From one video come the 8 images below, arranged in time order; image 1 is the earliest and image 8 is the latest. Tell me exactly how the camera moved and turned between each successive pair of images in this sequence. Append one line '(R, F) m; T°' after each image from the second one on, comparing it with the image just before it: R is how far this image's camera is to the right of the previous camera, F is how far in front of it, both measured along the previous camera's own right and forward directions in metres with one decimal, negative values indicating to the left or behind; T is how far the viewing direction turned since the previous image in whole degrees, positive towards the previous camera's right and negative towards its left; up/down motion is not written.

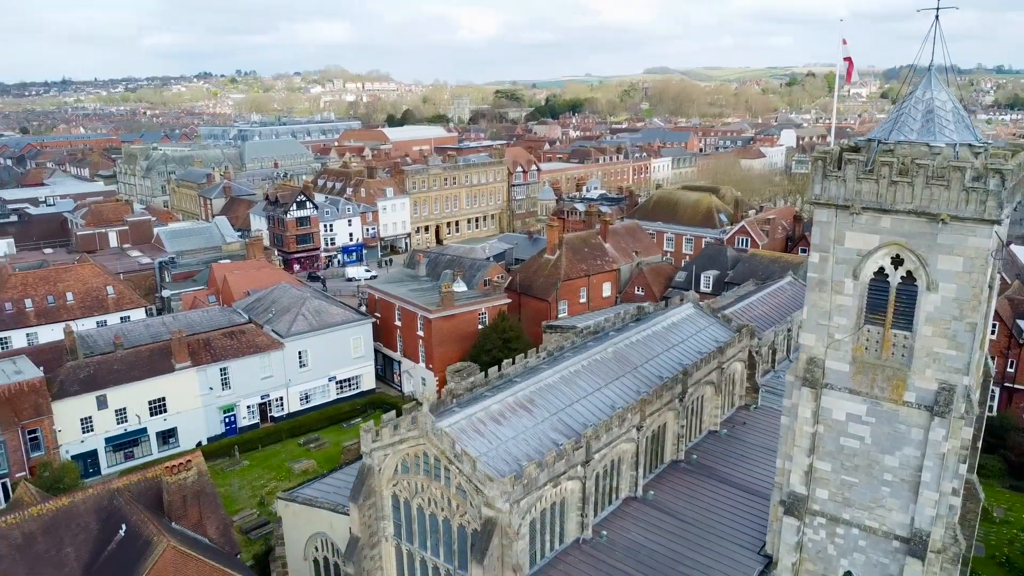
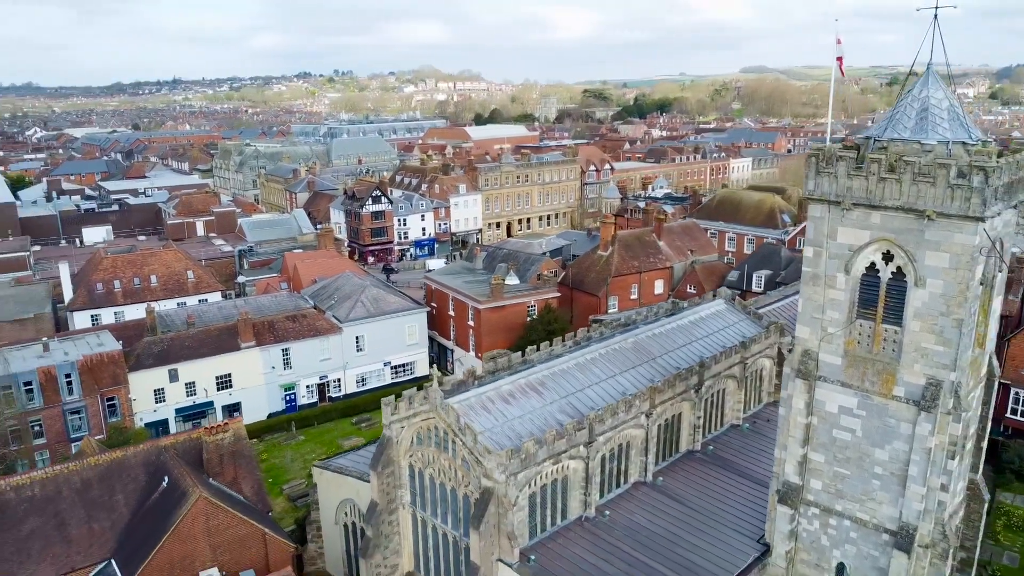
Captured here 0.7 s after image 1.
(+2.3, -1.2) m; -6°
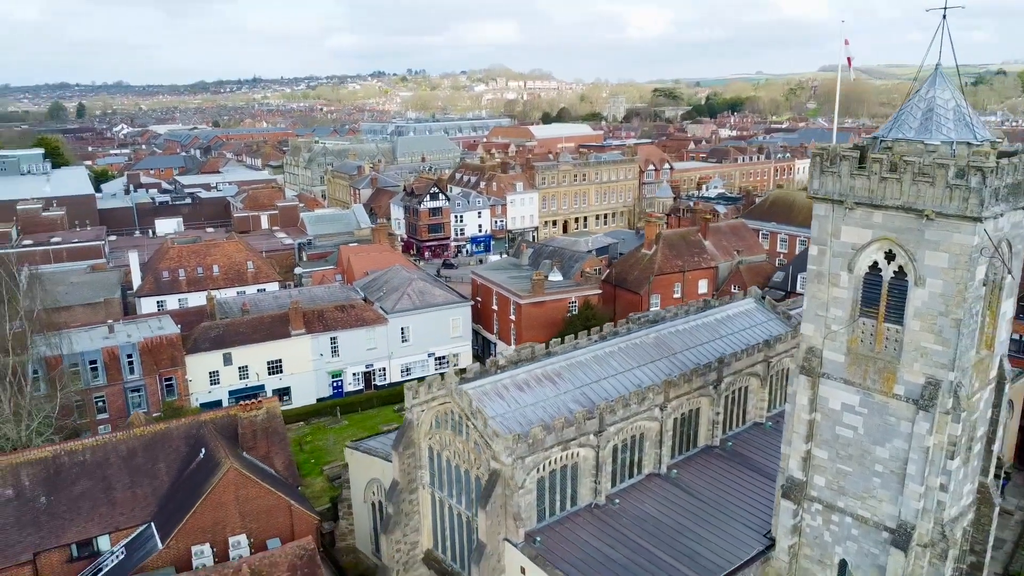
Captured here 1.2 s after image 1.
(+1.7, -0.9) m; -5°
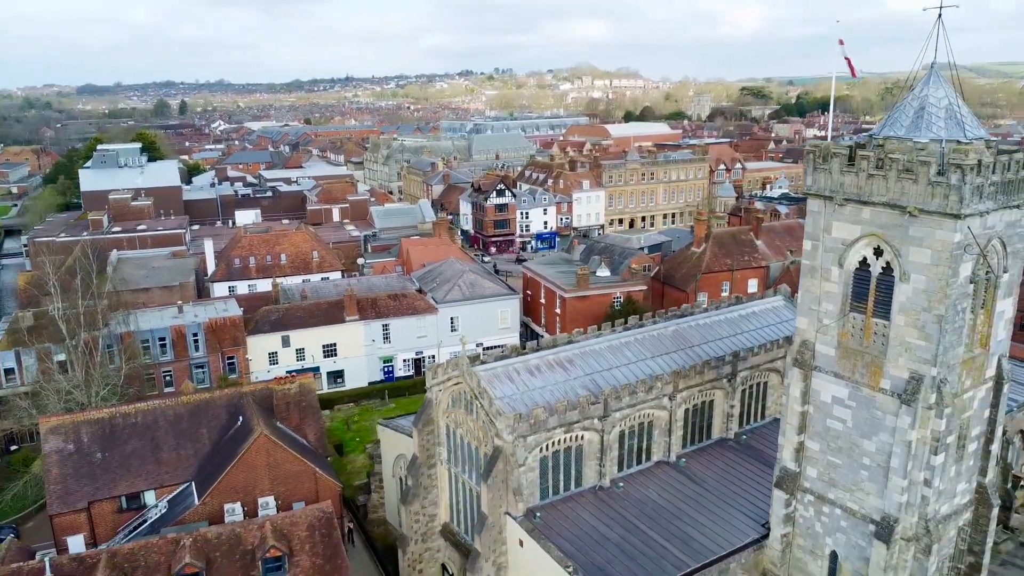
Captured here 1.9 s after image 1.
(+2.4, -1.2) m; -6°
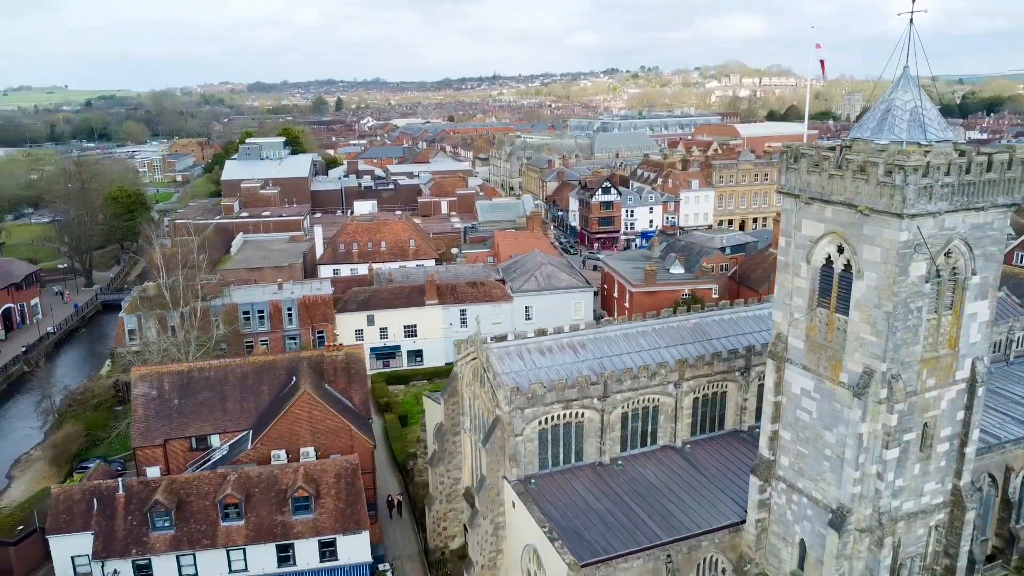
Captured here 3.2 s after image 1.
(+4.6, -1.9) m; -10°
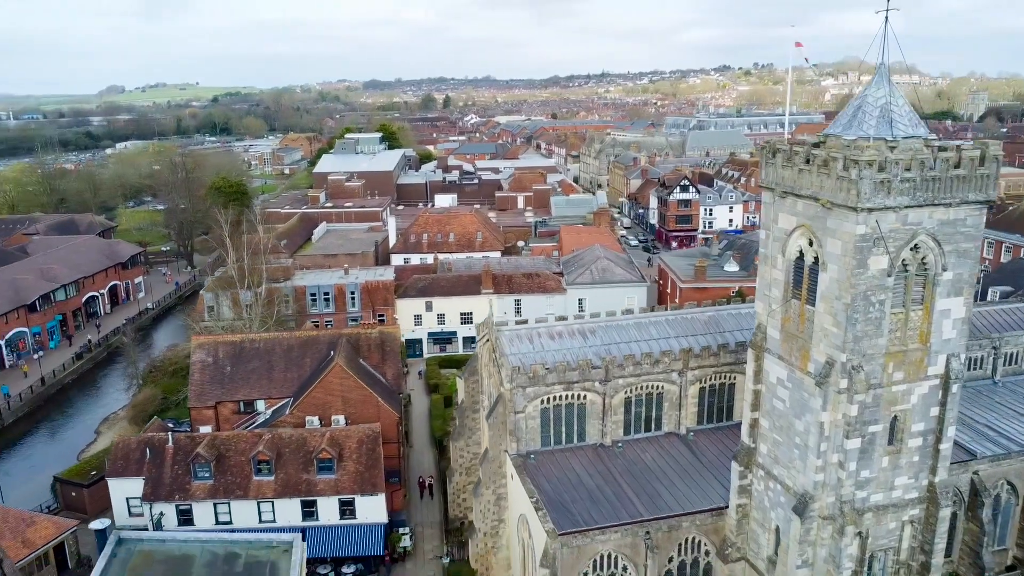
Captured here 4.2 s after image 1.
(+3.6, -1.4) m; -8°
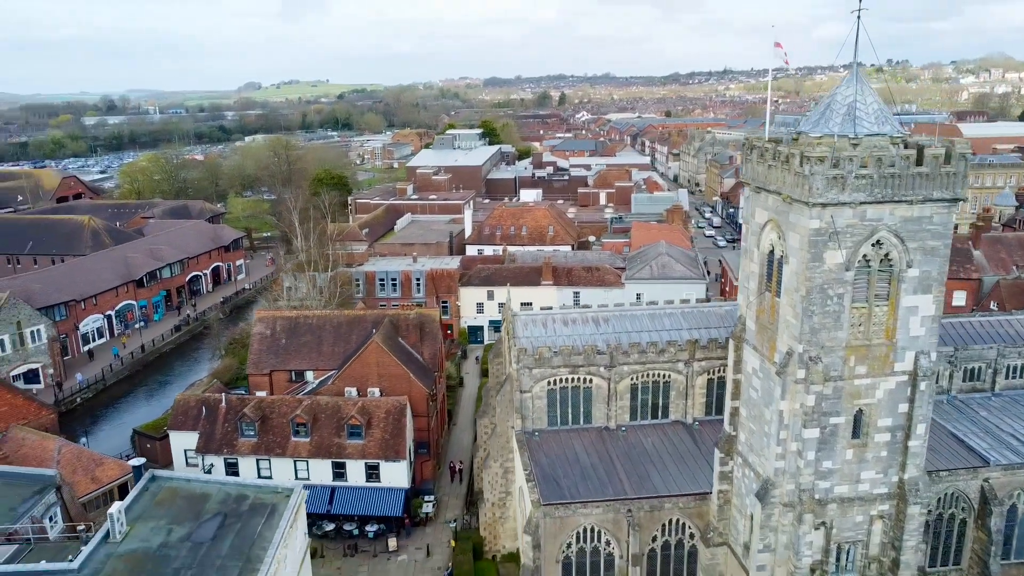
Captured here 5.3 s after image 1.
(+4.0, -1.5) m; -8°
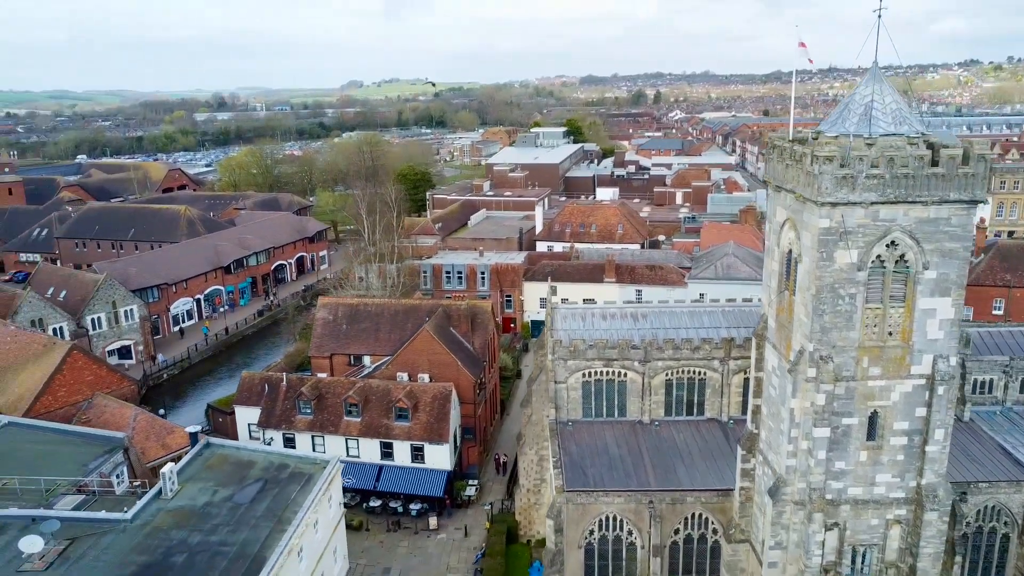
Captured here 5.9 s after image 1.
(+2.1, -0.9) m; -7°
